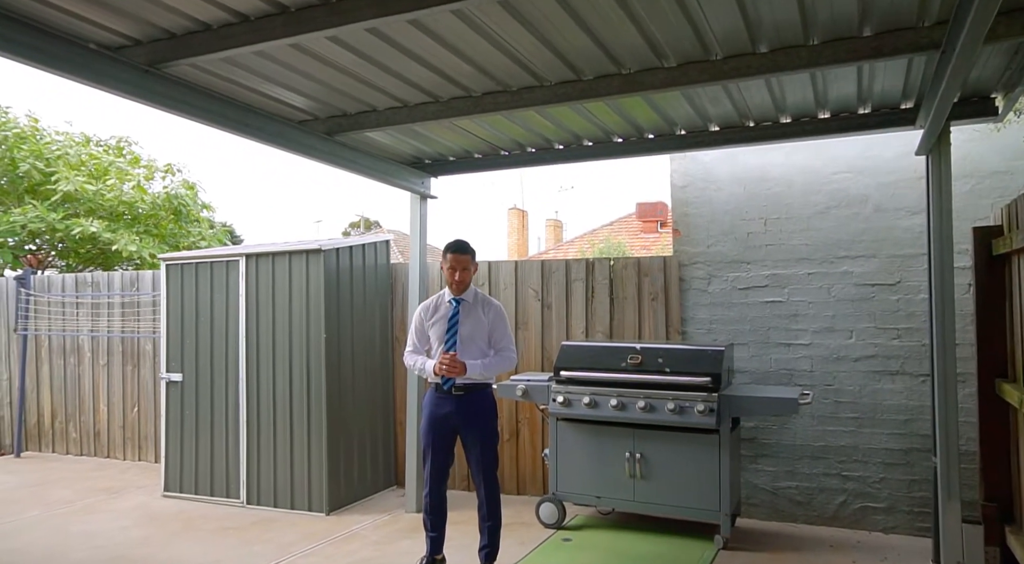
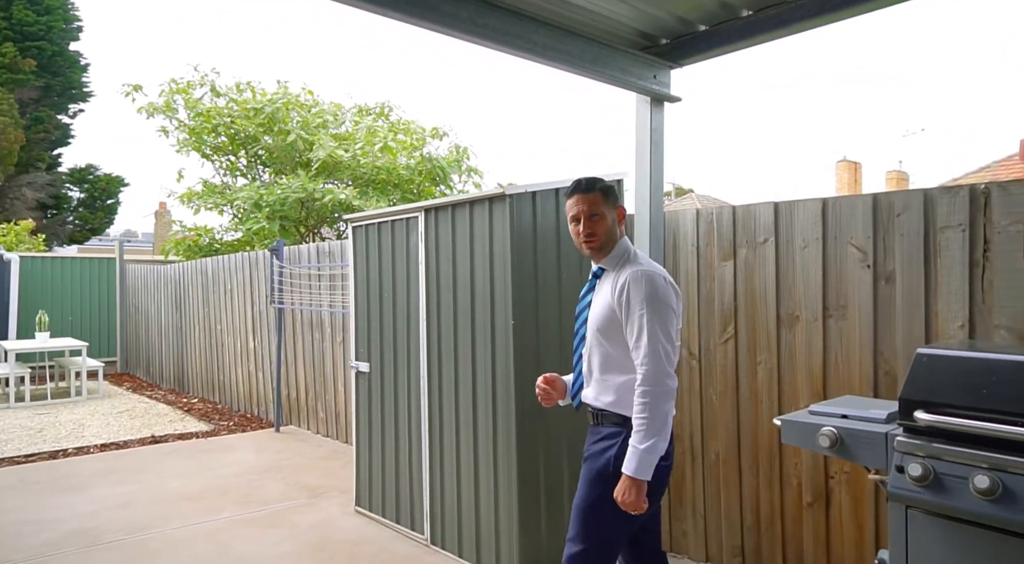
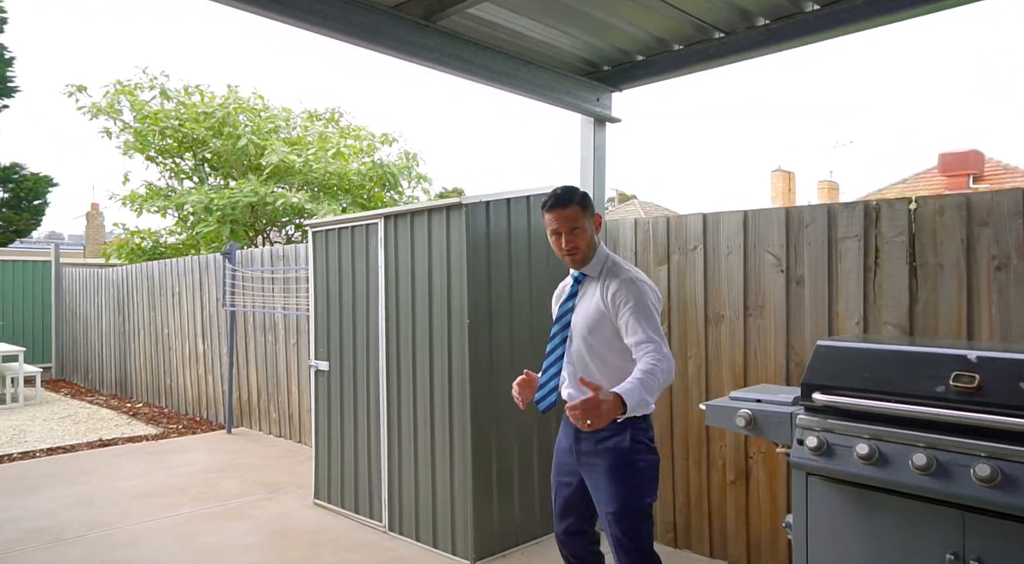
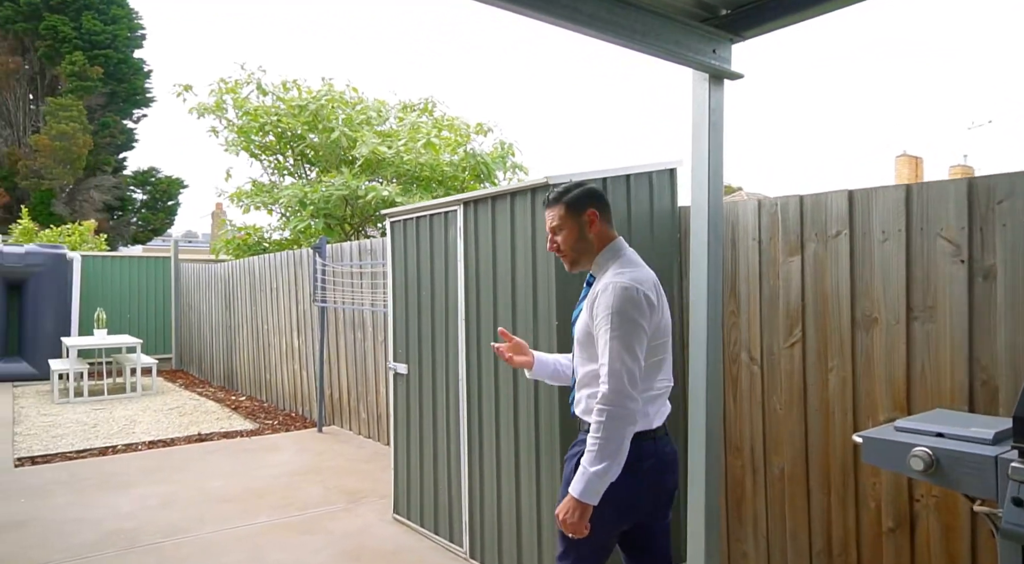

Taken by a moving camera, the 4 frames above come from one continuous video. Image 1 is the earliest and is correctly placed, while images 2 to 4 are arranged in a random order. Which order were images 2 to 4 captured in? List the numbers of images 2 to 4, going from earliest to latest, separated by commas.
3, 2, 4
